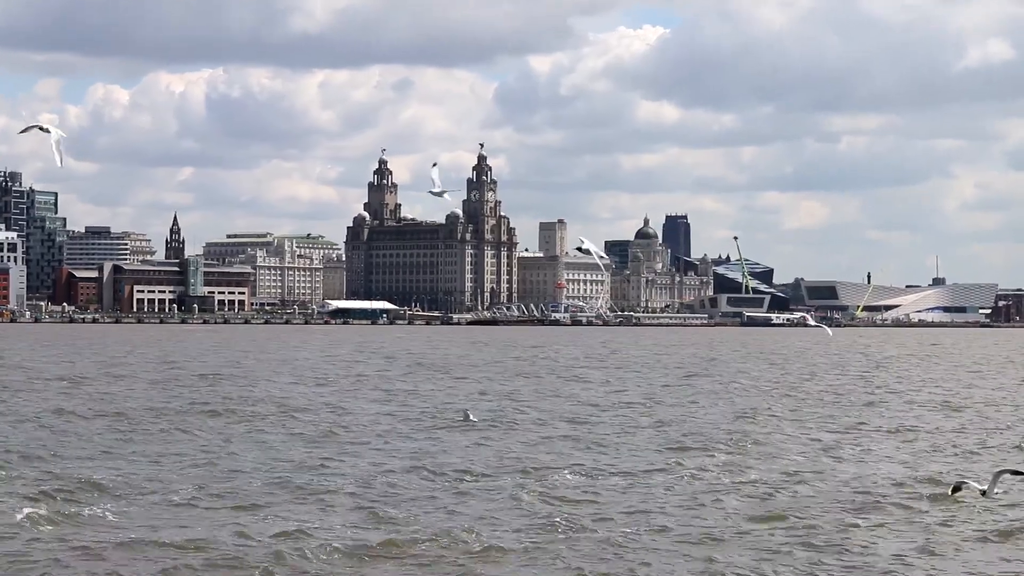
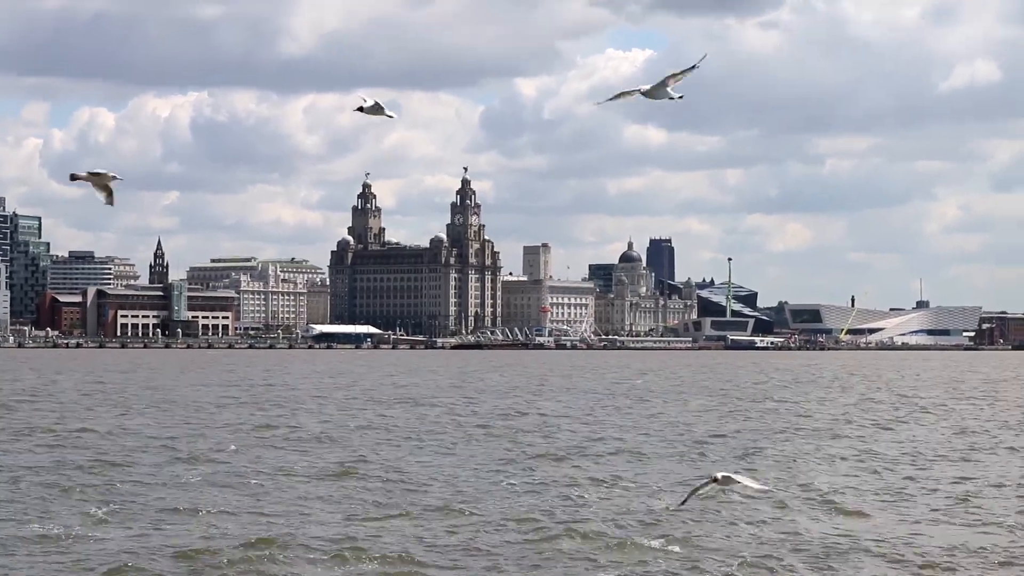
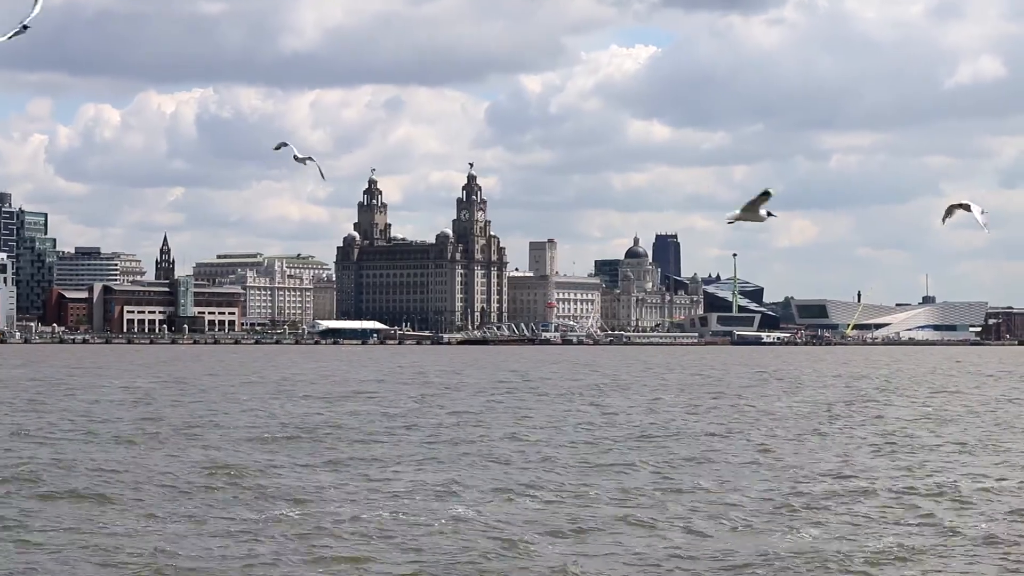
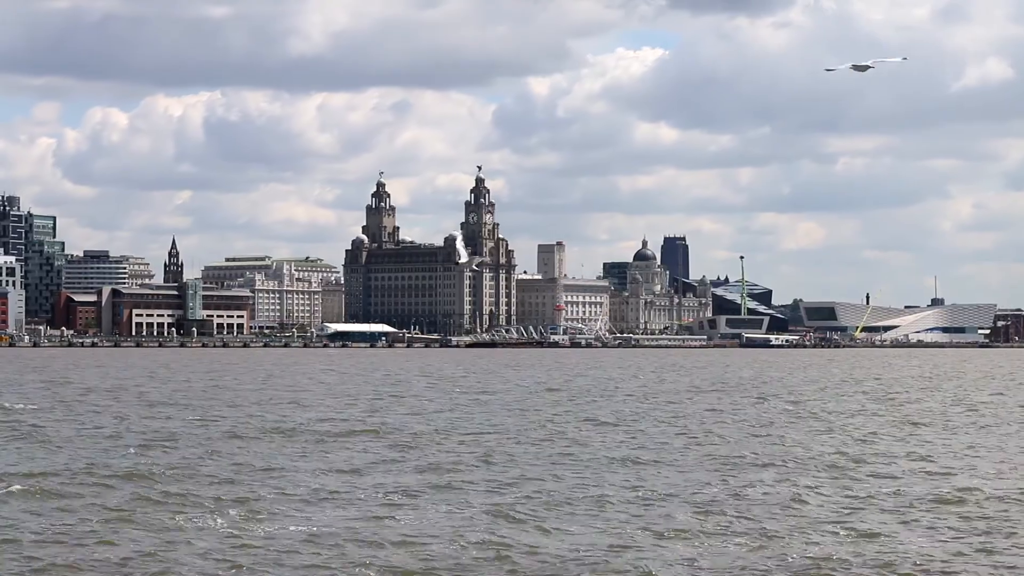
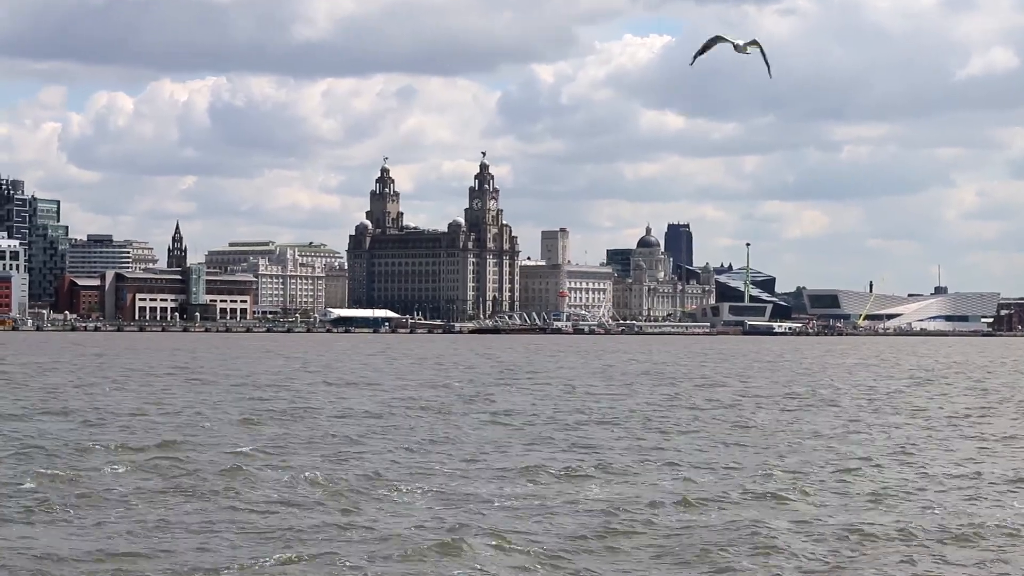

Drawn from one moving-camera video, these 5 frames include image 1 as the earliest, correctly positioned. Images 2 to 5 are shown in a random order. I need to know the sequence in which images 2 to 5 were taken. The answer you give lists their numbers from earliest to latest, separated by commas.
4, 3, 5, 2
